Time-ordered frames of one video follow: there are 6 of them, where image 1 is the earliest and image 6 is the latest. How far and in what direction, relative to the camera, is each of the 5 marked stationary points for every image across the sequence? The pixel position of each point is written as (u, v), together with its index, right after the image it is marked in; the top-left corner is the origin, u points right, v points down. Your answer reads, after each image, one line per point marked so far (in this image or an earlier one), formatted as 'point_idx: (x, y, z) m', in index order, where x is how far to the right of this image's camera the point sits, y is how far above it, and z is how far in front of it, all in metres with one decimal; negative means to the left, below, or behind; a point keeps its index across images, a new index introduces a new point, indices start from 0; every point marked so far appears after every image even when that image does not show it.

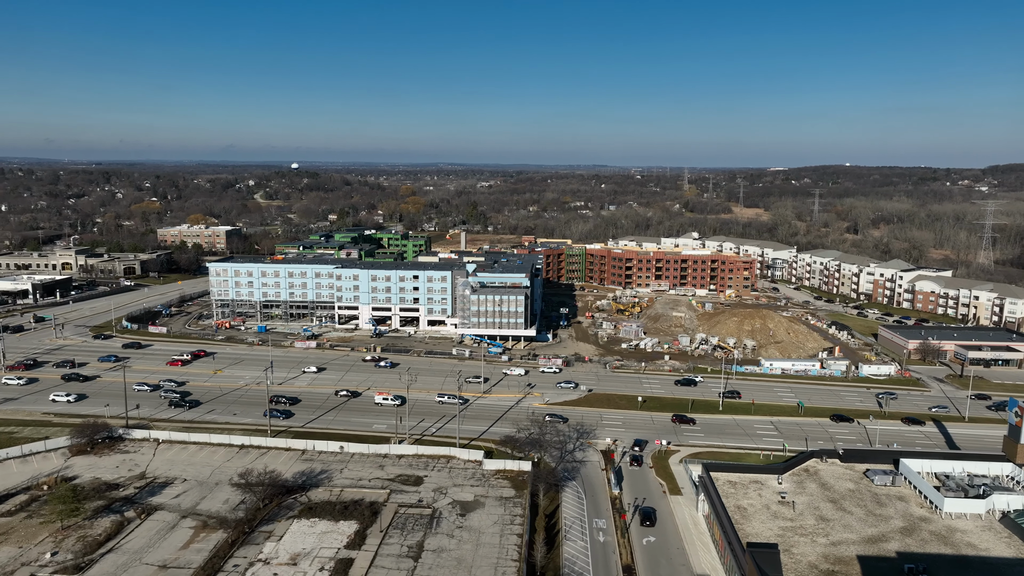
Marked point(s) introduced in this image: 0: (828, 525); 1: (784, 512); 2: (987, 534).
0: (+9.5, -7.1, +19.1) m
1: (+8.5, -7.0, +19.9) m
2: (+13.9, -7.2, +18.7) m
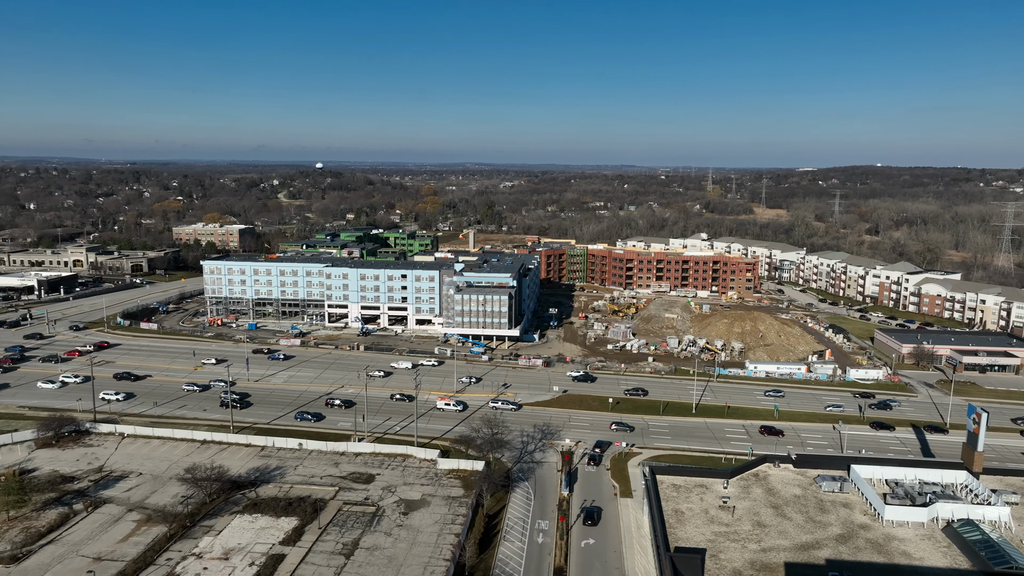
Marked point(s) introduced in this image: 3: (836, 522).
0: (+7.4, -7.2, +18.8) m
1: (+6.5, -7.1, +19.6) m
2: (+11.8, -7.3, +18.2) m
3: (+9.8, -7.1, +19.3) m
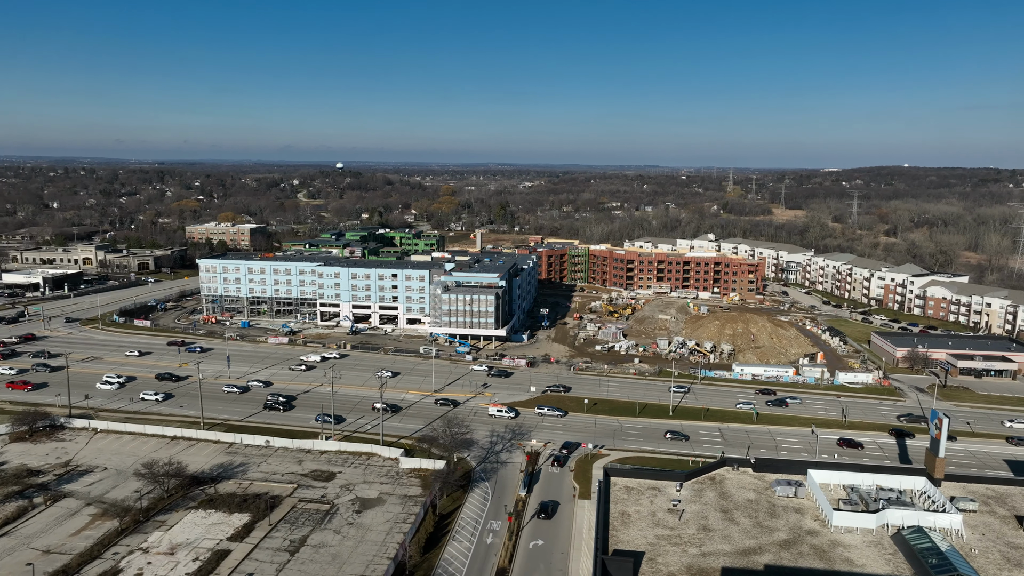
0: (+5.7, -7.2, +18.6) m
1: (+4.8, -7.1, +19.5) m
2: (+10.1, -7.4, +17.9) m
3: (+8.1, -7.2, +19.1) m
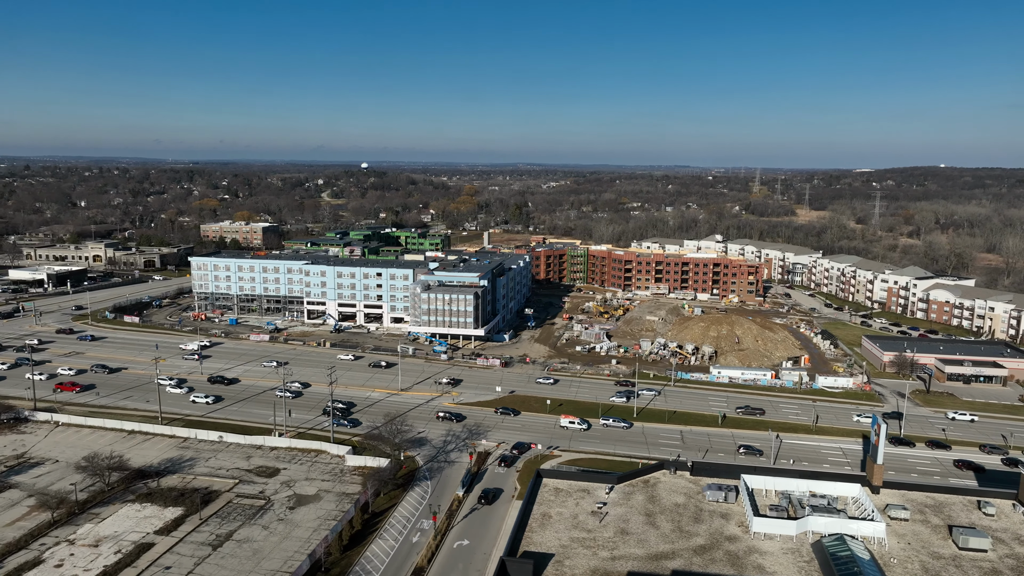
0: (+3.2, -7.3, +18.4) m
1: (+2.3, -7.1, +19.3) m
2: (+7.6, -7.4, +17.6) m
3: (+5.7, -7.2, +18.8) m
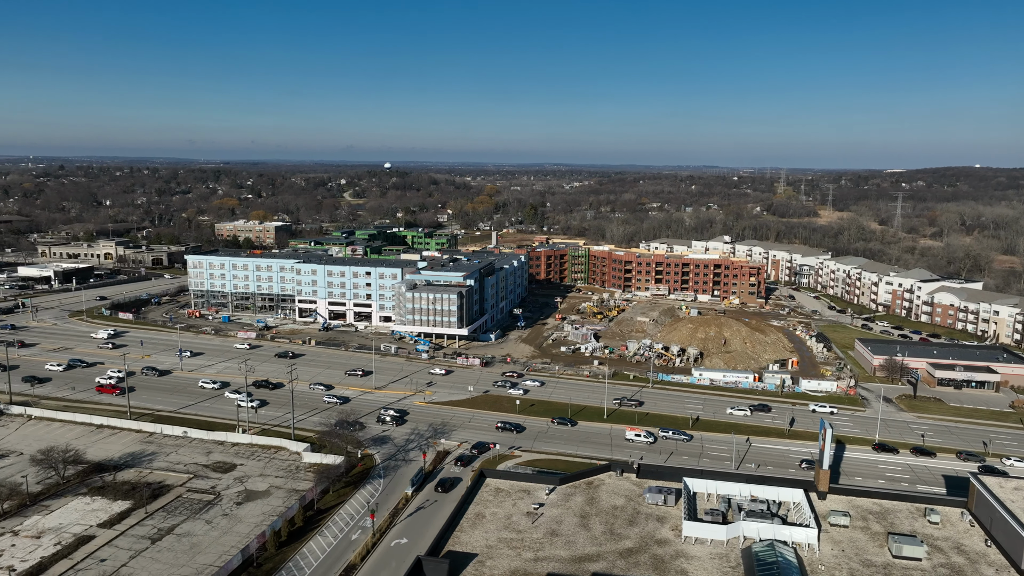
0: (+1.1, -7.3, +18.3) m
1: (+0.3, -7.1, +19.2) m
2: (+5.5, -7.5, +17.3) m
3: (+3.6, -7.2, +18.6) m
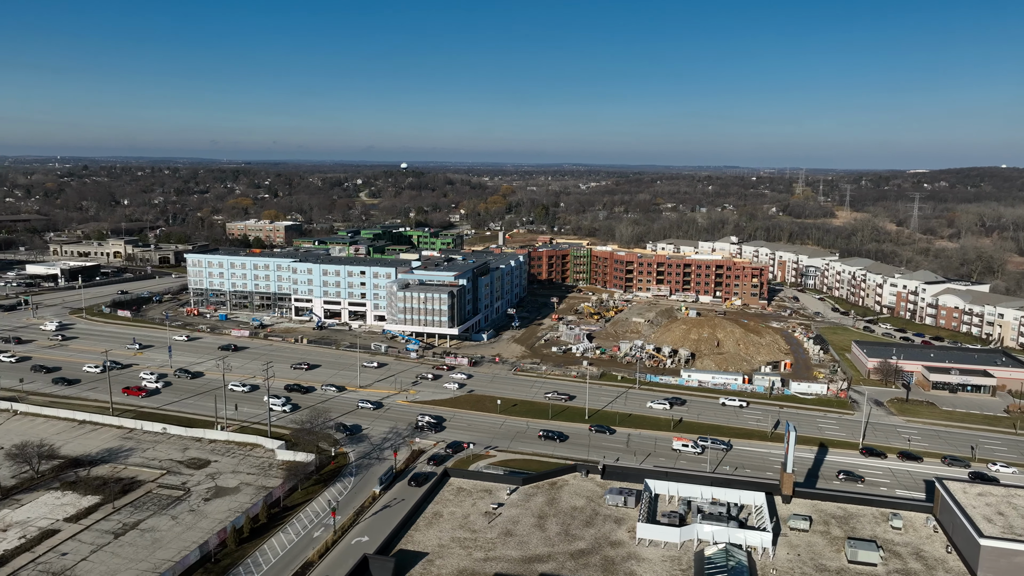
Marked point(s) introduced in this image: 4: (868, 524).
0: (-0.2, -7.2, +18.3) m
1: (-1.1, -7.1, +19.2) m
2: (+4.1, -7.5, +17.2) m
3: (+2.3, -7.2, +18.5) m
4: (+10.8, -7.1, +19.2) m
